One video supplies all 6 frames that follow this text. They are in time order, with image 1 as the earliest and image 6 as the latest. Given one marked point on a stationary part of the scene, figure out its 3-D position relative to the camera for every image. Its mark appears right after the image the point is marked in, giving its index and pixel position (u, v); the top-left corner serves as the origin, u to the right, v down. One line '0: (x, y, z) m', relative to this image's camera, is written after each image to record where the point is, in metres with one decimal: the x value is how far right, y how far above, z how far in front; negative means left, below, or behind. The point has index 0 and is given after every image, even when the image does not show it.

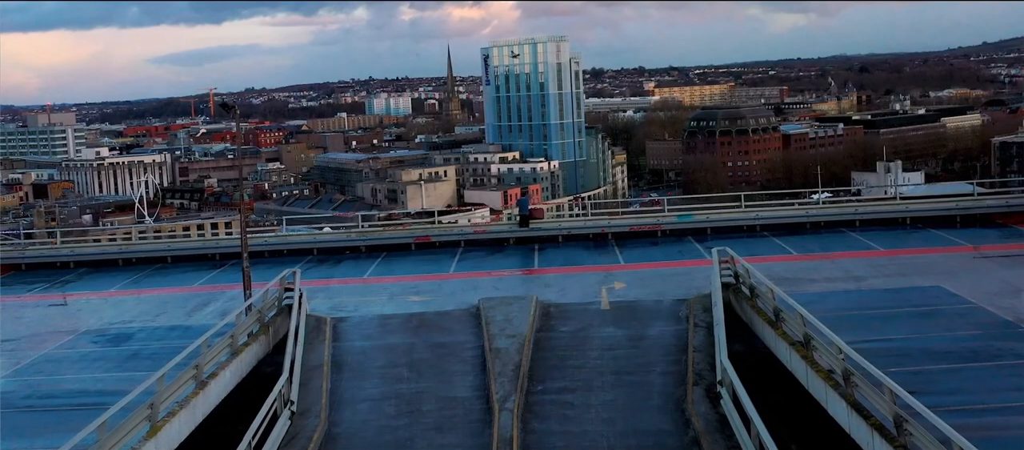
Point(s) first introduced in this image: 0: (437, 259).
0: (-1.1, -0.5, +14.2) m
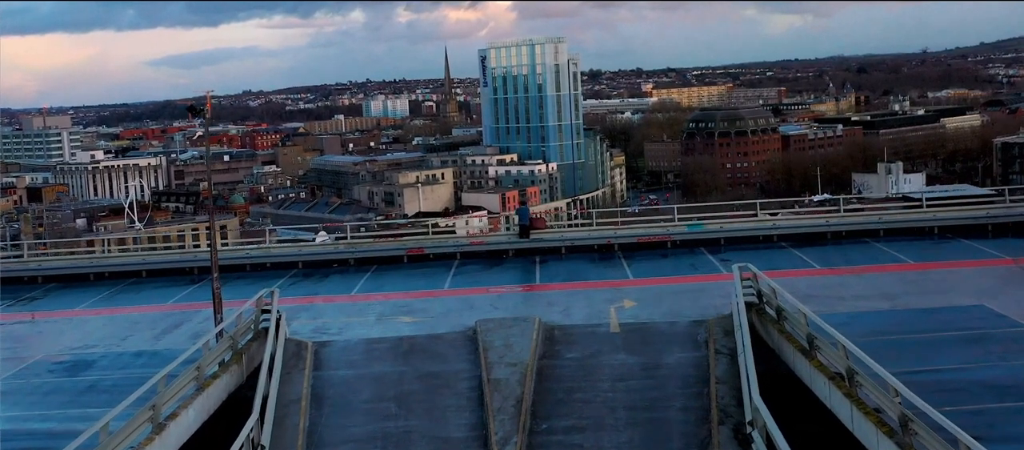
0: (-1.1, -0.6, +13.6) m
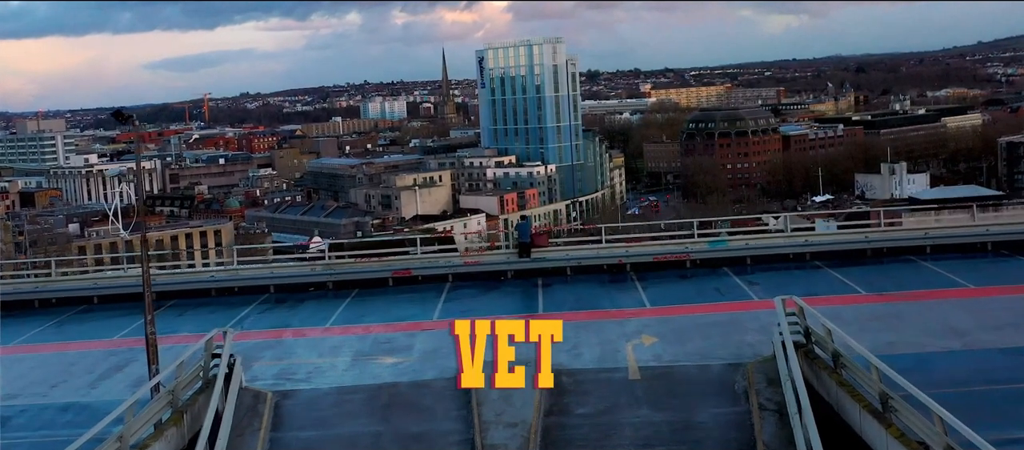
0: (-1.1, -0.7, +12.7) m
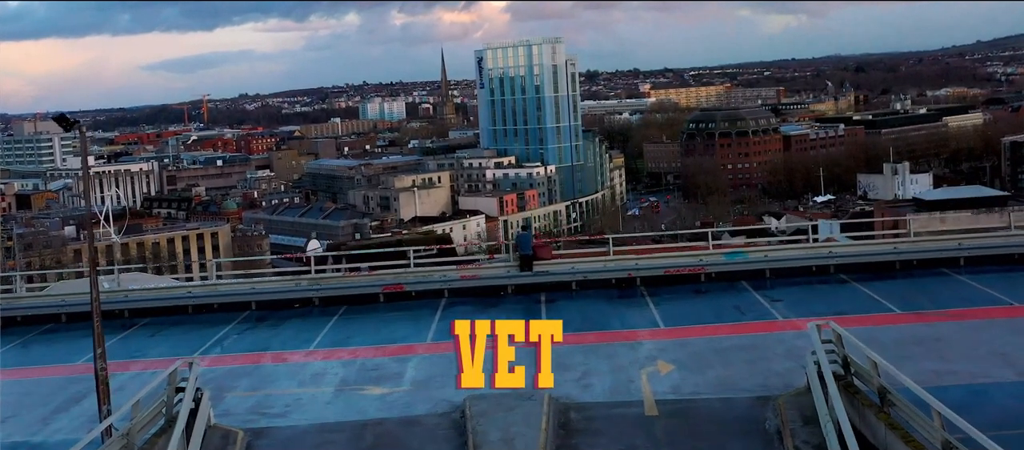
0: (-1.1, -0.8, +12.2) m
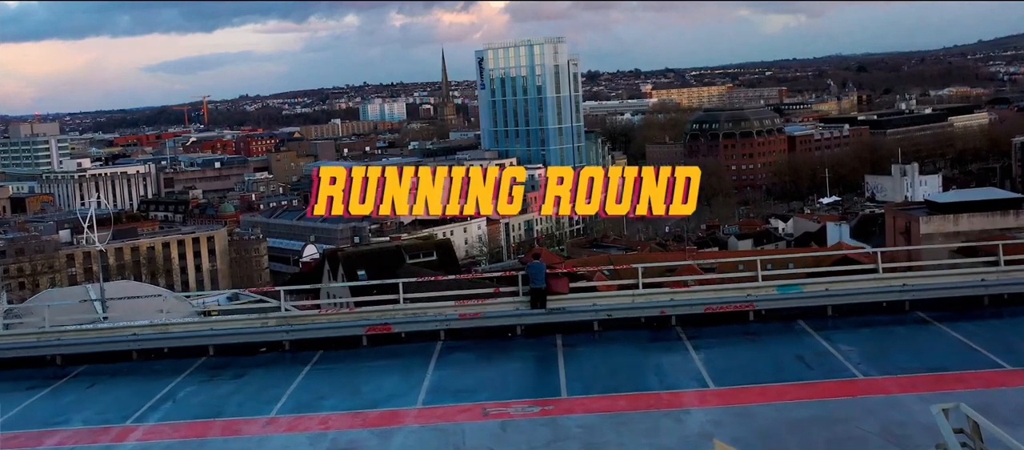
0: (-1.0, -0.9, +11.1) m
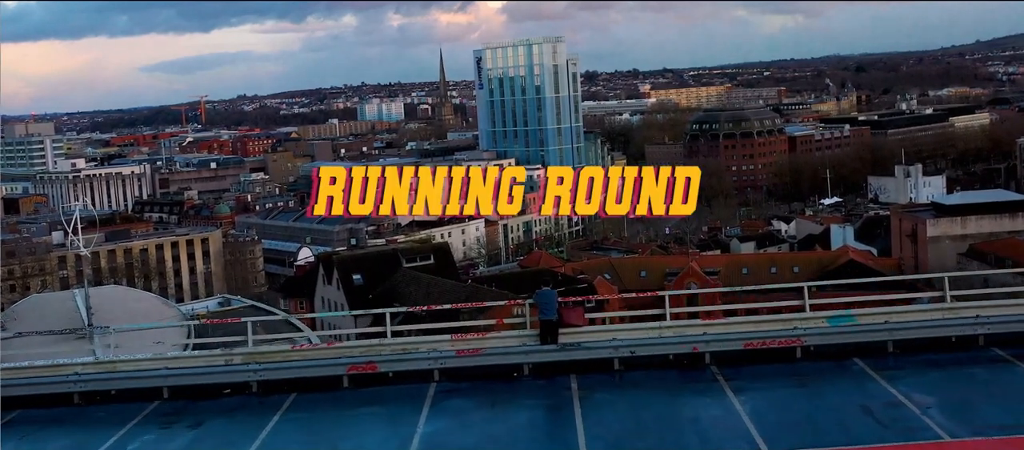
0: (-1.0, -1.0, +10.3) m
